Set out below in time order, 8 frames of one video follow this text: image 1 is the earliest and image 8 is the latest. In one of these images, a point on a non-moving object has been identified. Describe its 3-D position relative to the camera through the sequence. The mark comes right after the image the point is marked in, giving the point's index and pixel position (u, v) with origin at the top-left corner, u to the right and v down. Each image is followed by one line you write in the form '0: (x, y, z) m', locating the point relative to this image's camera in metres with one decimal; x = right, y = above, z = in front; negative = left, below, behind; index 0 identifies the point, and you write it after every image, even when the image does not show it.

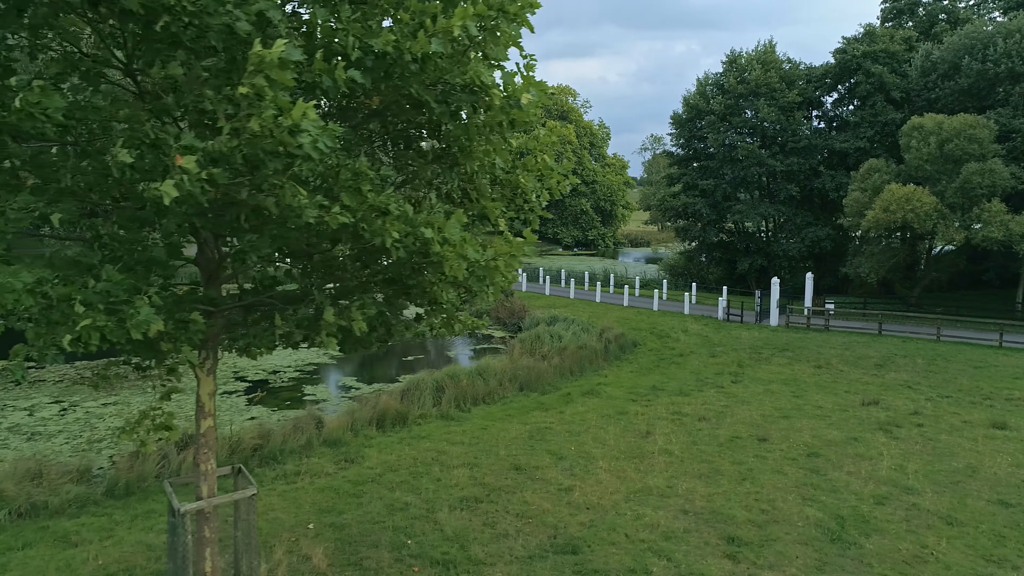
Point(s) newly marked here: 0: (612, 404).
0: (+2.1, -2.4, +13.5) m
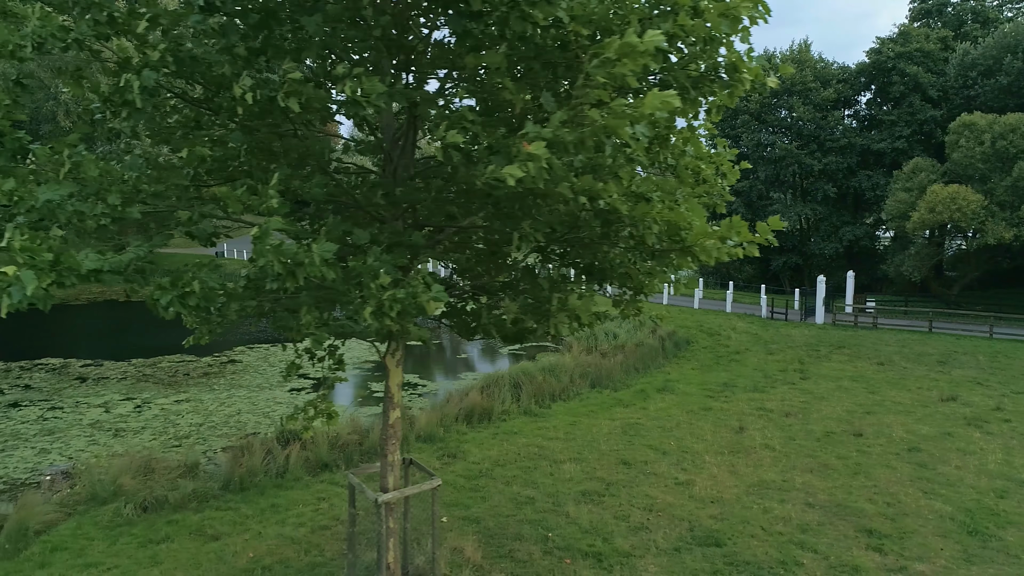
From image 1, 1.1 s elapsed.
0: (+3.7, -2.3, +13.5) m
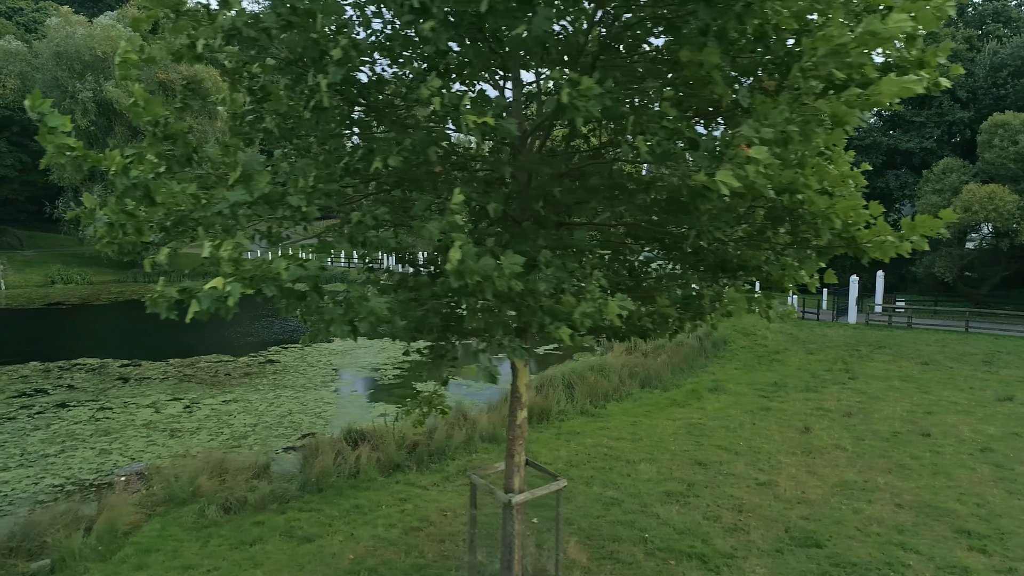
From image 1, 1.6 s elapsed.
0: (+4.8, -2.3, +13.5) m
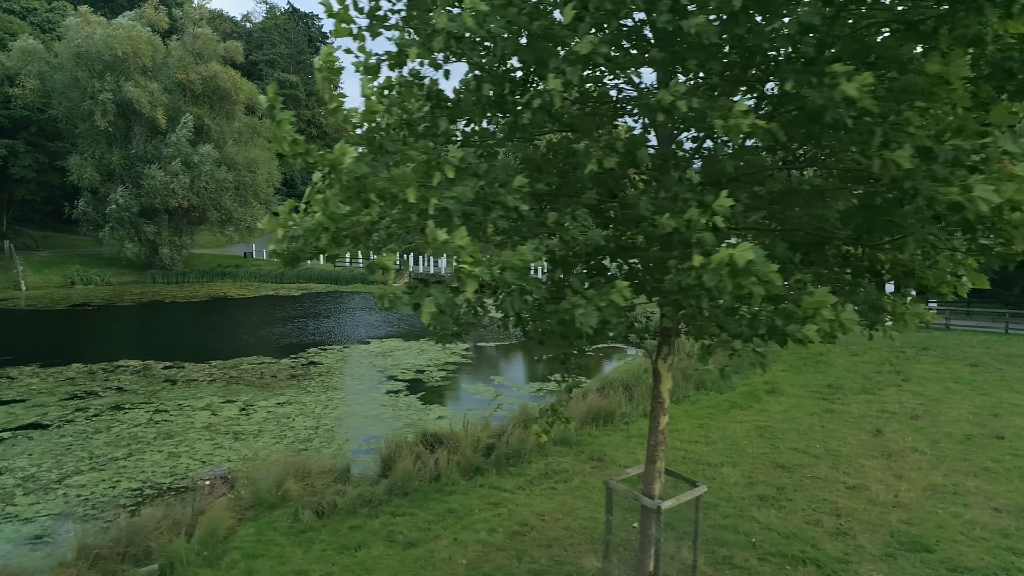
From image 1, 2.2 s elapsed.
0: (+6.0, -2.3, +13.4) m
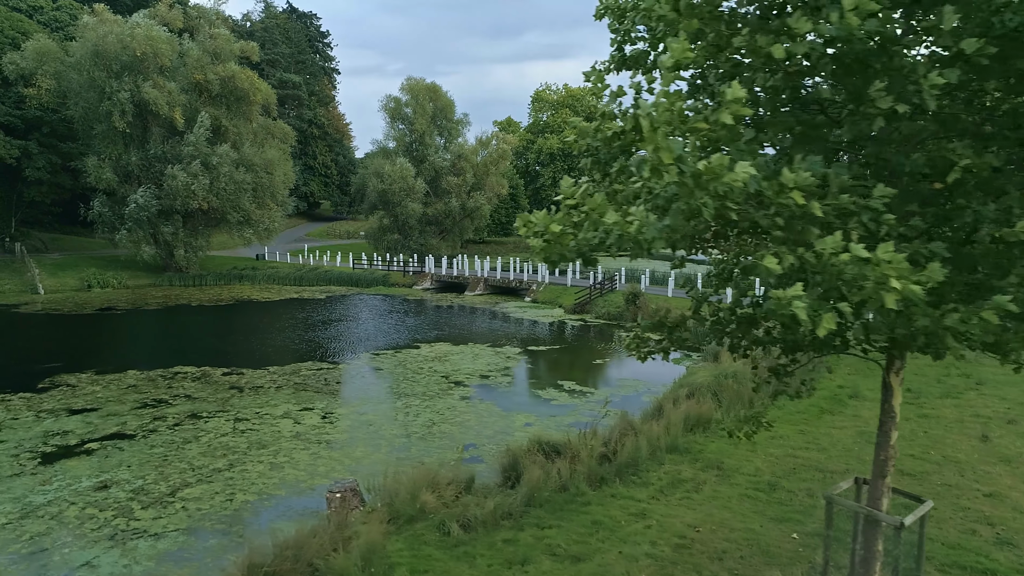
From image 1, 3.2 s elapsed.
0: (+7.8, -2.4, +13.5) m
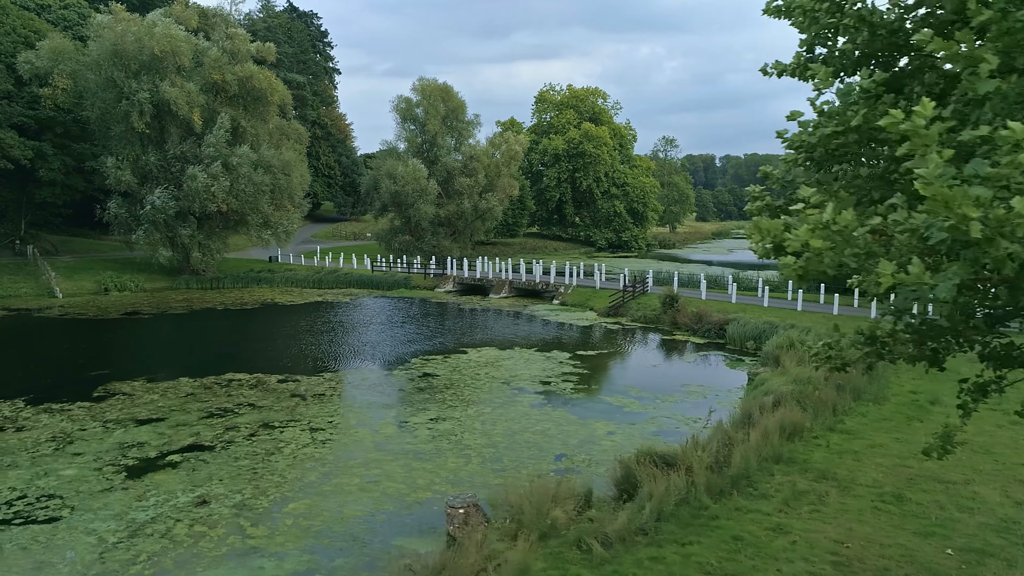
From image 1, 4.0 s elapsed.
0: (+9.5, -2.5, +13.3) m
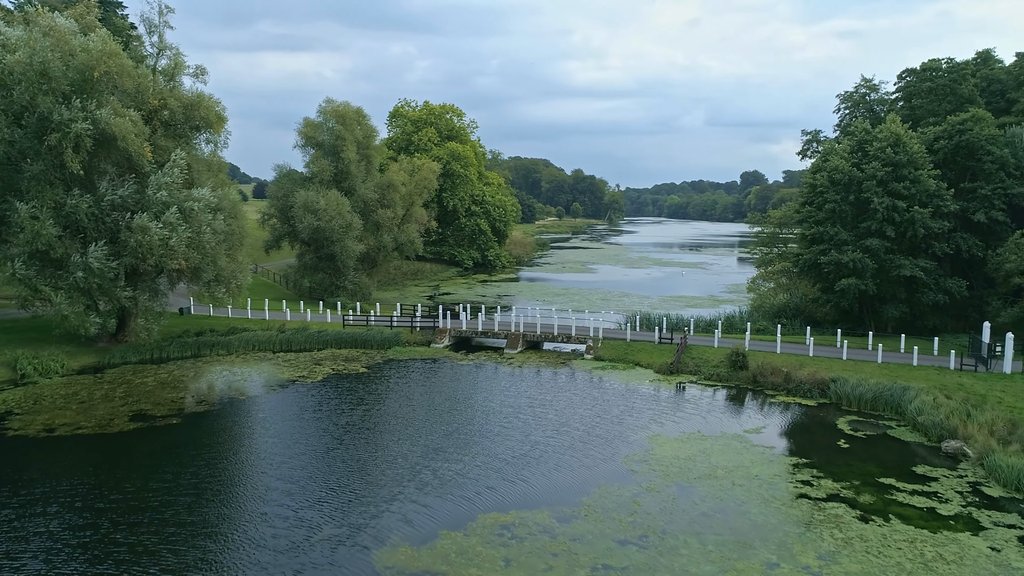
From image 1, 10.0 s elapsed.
0: (+16.4, -4.5, +15.3) m
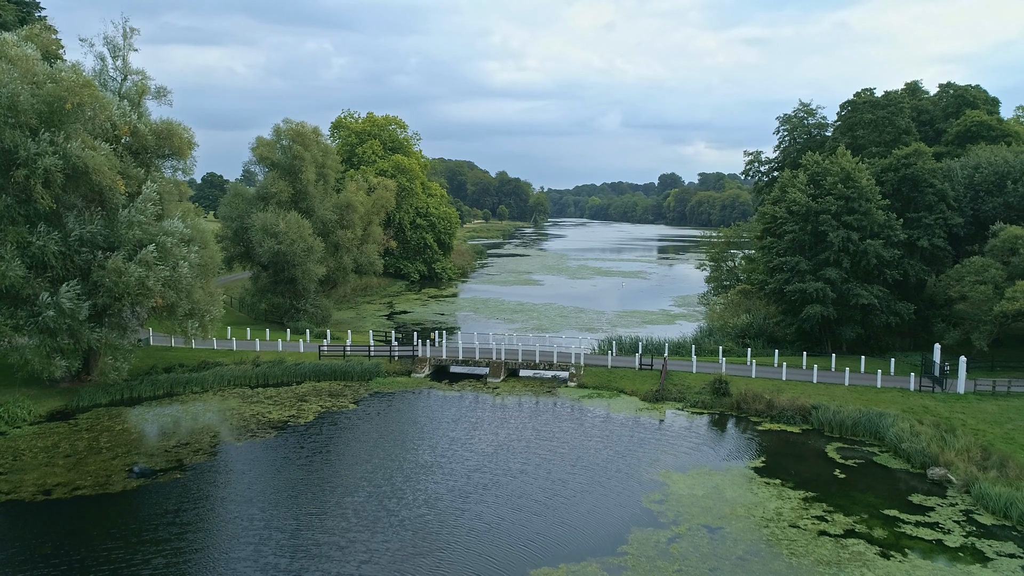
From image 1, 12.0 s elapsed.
0: (+17.4, -5.7, +17.4) m
